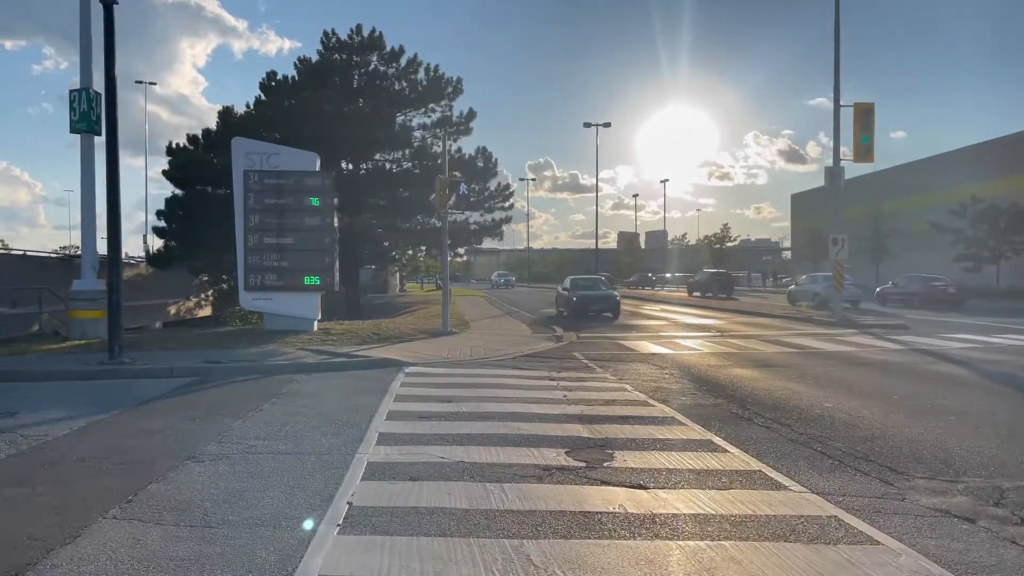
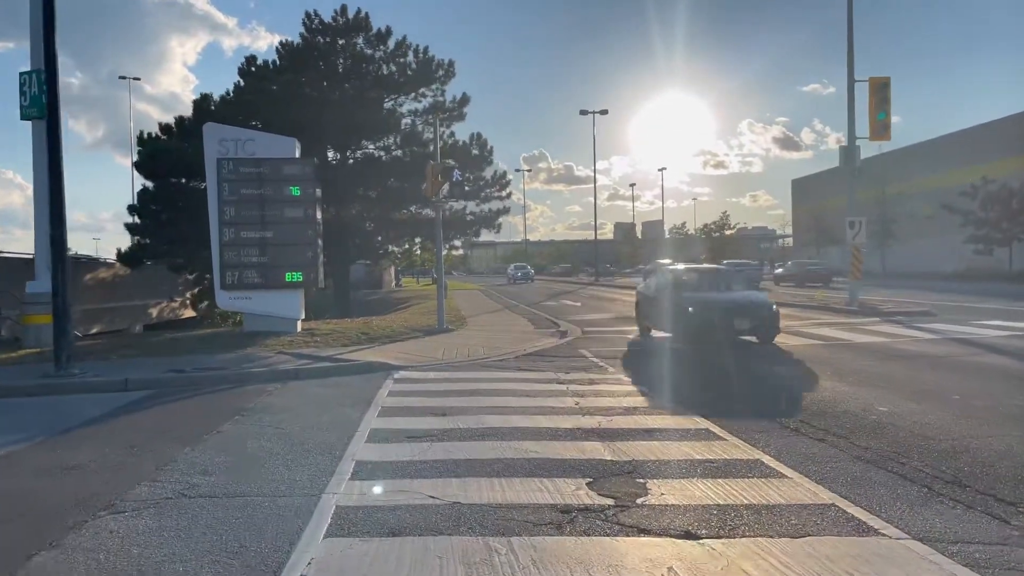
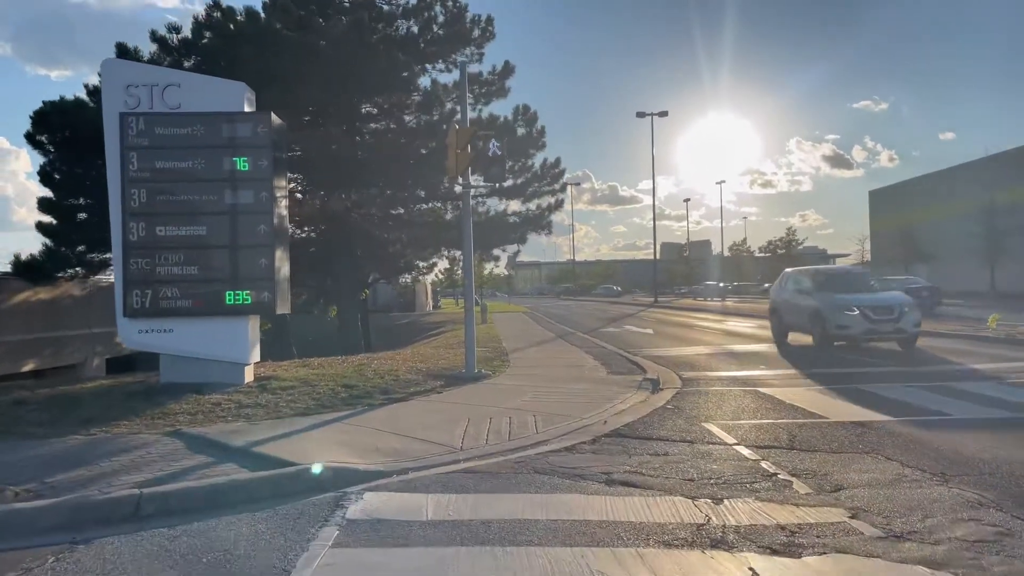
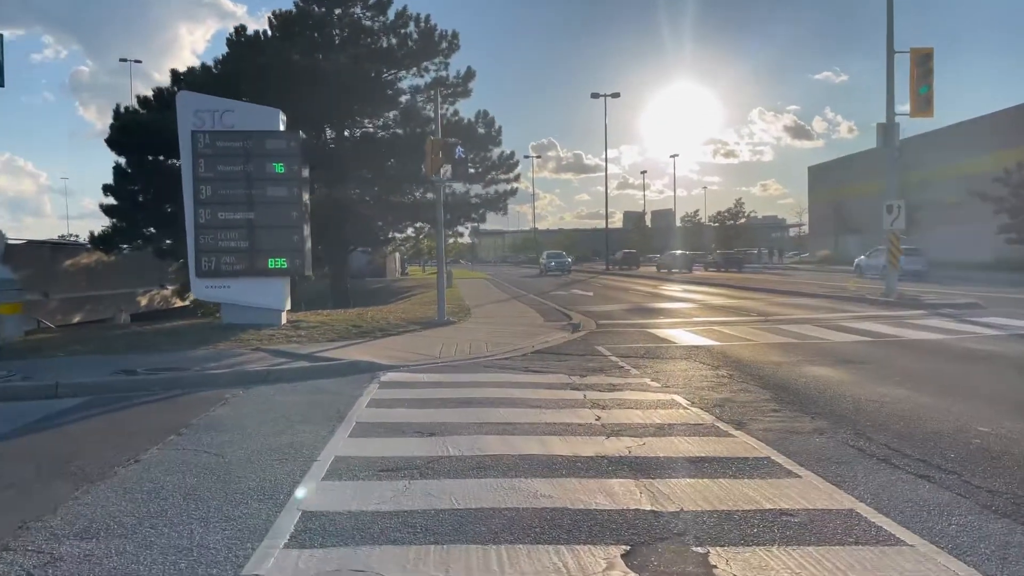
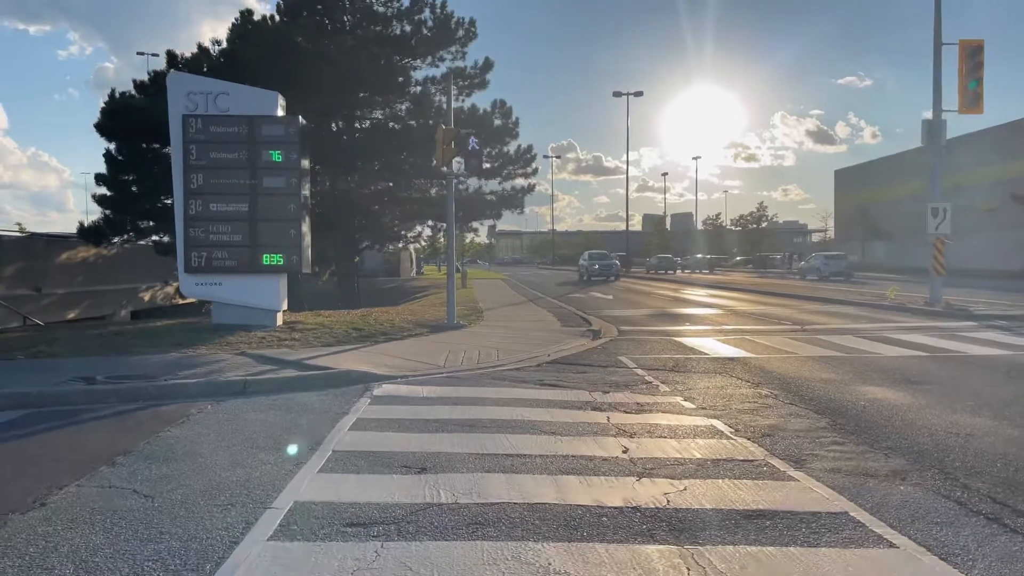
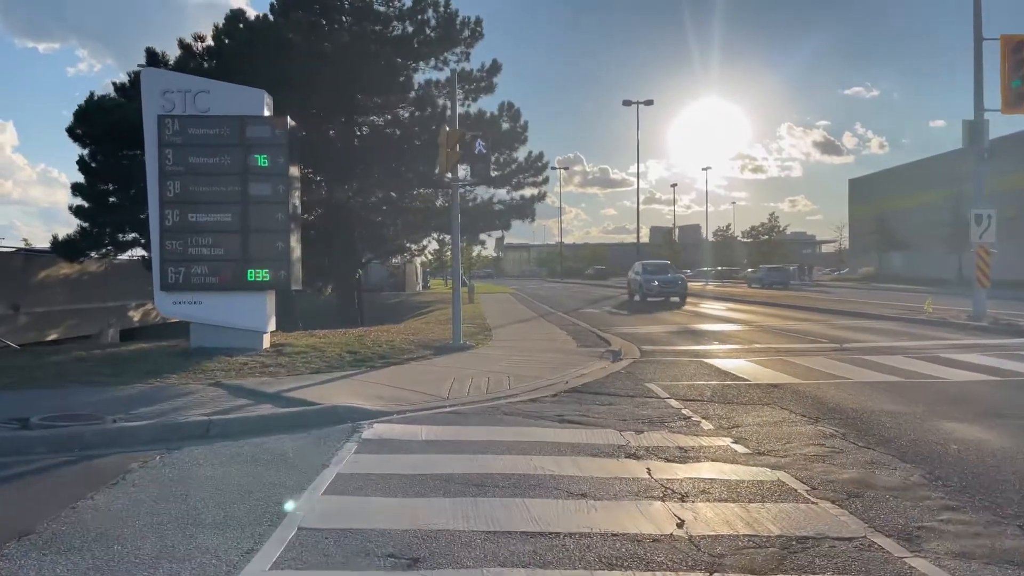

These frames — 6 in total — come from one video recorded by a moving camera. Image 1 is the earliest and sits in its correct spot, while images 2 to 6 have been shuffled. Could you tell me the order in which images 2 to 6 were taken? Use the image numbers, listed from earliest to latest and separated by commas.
2, 4, 5, 6, 3
